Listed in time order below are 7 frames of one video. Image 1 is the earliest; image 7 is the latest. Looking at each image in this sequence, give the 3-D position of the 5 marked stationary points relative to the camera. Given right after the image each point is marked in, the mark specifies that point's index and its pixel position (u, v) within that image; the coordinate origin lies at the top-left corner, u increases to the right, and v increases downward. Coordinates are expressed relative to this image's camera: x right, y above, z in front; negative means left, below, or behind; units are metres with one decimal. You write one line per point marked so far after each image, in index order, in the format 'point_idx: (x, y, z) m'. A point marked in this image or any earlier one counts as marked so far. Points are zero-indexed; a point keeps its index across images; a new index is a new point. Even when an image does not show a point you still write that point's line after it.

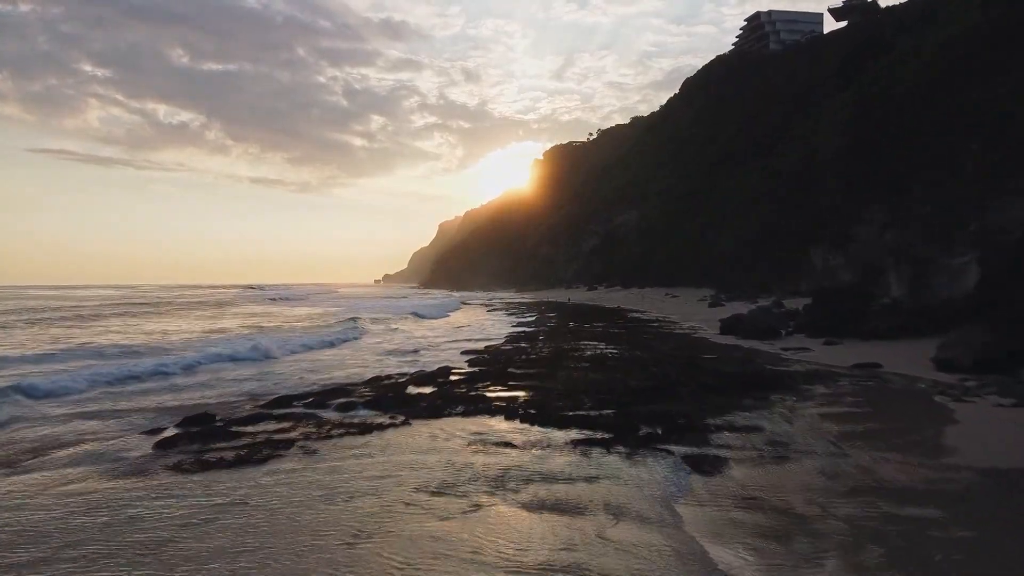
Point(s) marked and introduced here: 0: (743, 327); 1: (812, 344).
0: (+4.4, -0.8, +14.0) m
1: (+4.7, -0.9, +11.7) m
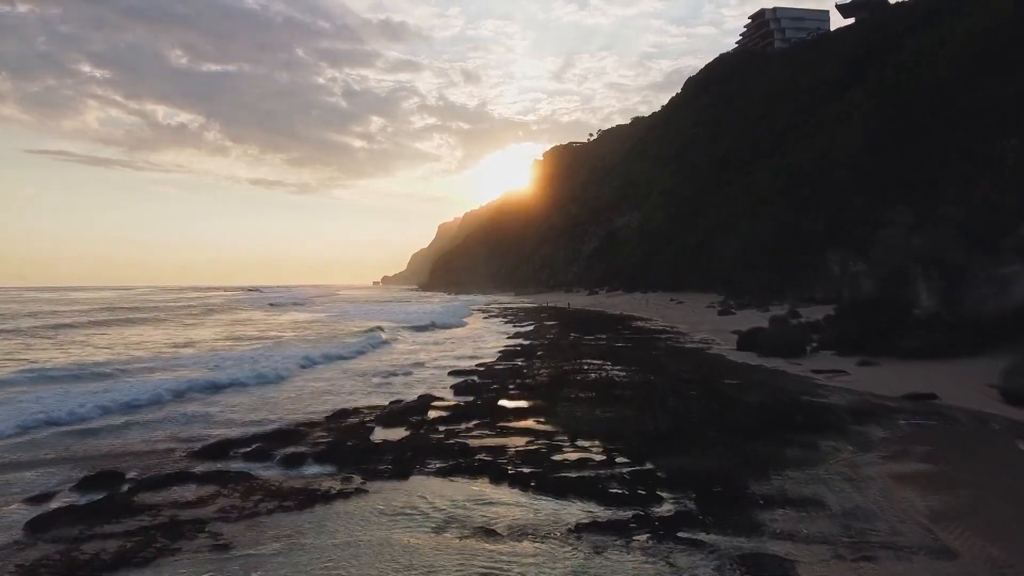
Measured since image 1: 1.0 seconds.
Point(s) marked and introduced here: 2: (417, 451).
0: (+4.3, -0.9, +12.6) m
1: (+4.6, -1.1, +10.3) m
2: (-0.7, -1.2, +5.5) m
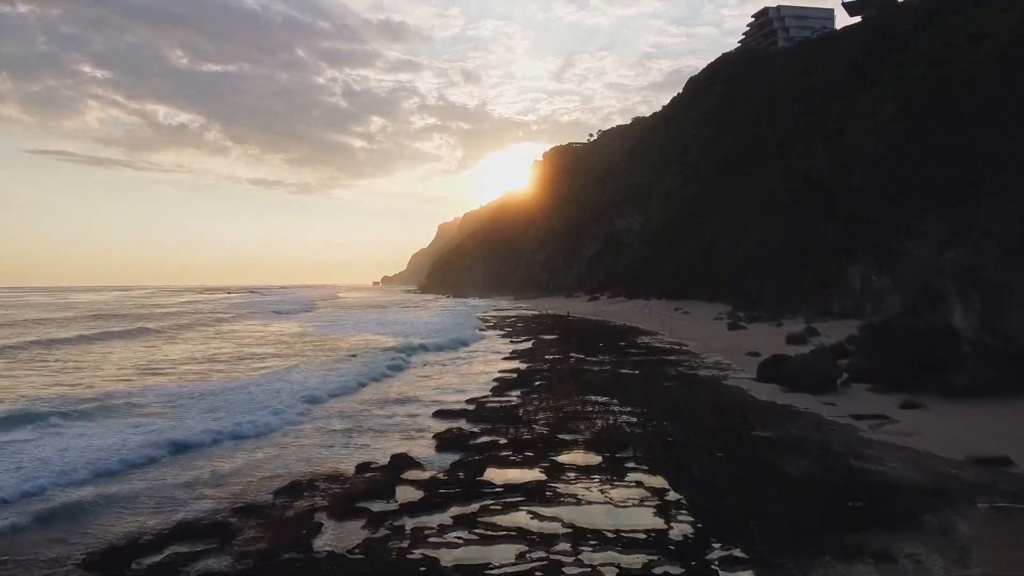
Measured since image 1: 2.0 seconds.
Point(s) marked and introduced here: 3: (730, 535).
0: (+4.2, -1.3, +11.3) m
1: (+4.5, -1.5, +9.0) m
2: (-0.8, -1.6, +4.2) m
3: (+1.4, -1.5, +4.7) m
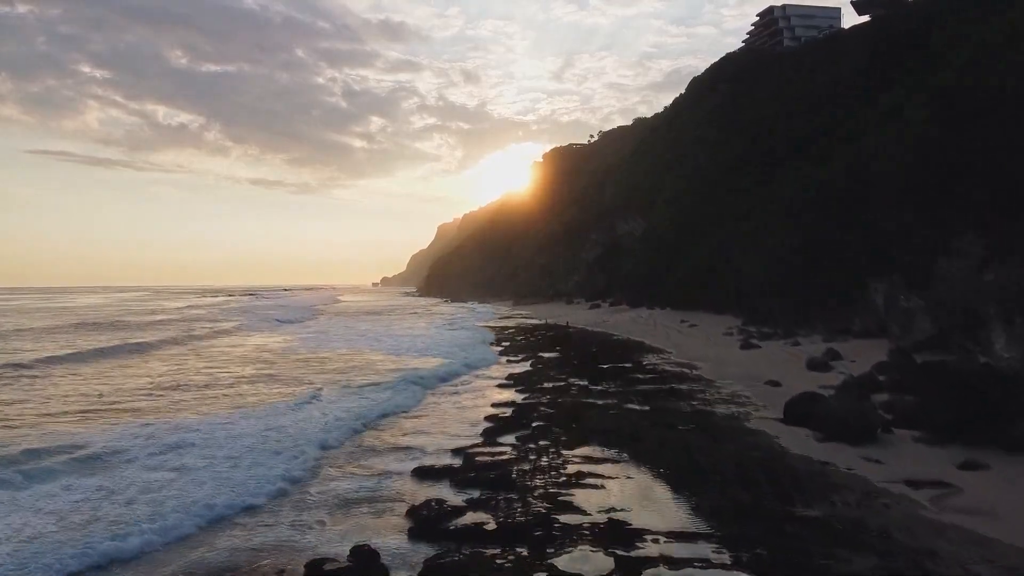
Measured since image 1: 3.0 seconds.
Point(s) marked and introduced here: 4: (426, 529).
0: (+4.1, -1.7, +10.0) m
1: (+4.4, -1.9, +7.7) m
2: (-0.9, -2.0, +2.8) m
3: (+1.3, -1.9, +3.3) m
4: (-0.7, -2.0, +6.2) m
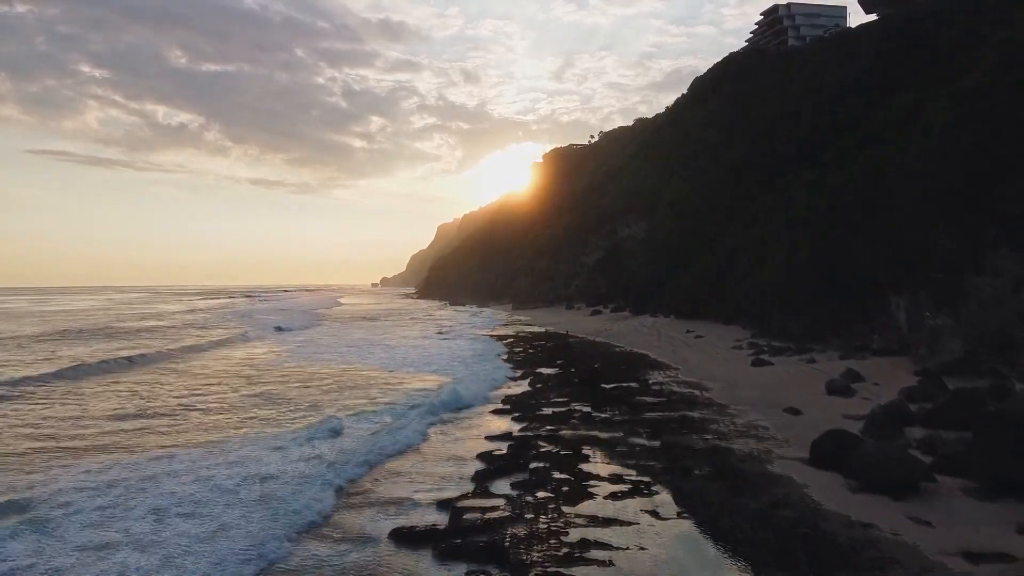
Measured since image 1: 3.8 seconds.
0: (+4.0, -2.1, +8.9) m
1: (+4.4, -2.2, +6.6) m
2: (-0.9, -2.3, +1.7) m
3: (+1.2, -2.3, +2.2) m
4: (-0.8, -2.3, +5.1) m
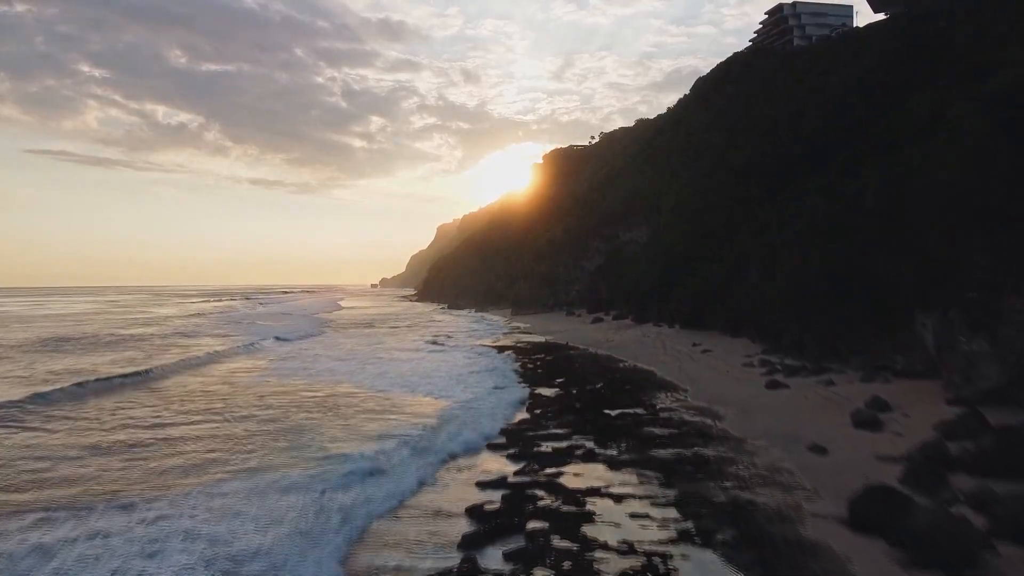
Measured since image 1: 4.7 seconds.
0: (+4.0, -2.4, +7.6) m
1: (+4.3, -2.6, +5.3) m
2: (-1.0, -2.7, +0.5) m
3: (+1.2, -2.7, +1.0) m
4: (-0.9, -2.7, +3.9) m
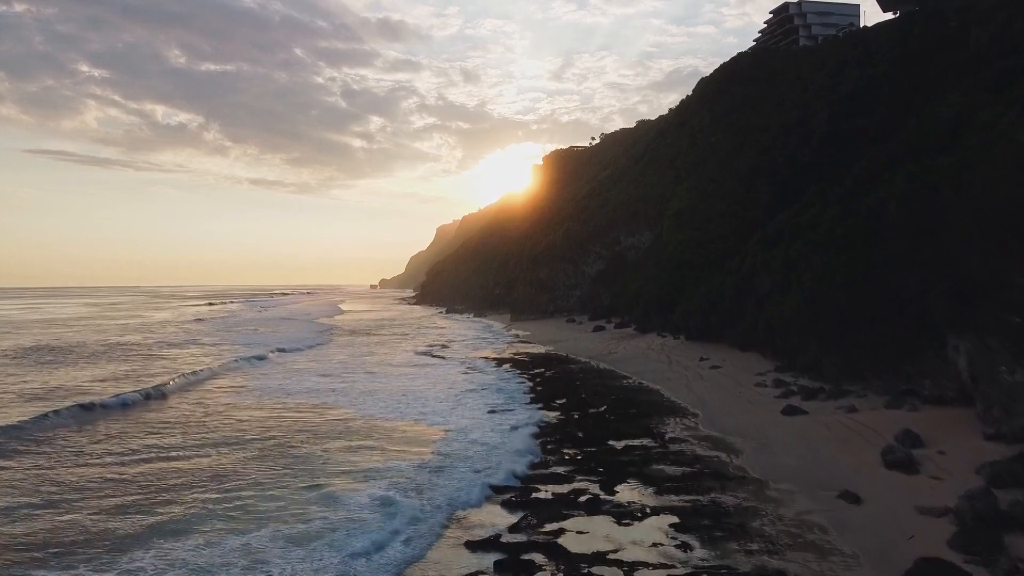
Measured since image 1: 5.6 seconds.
0: (+3.9, -2.9, +6.4) m
1: (+4.3, -3.0, +4.1) m
2: (-1.0, -3.1, -0.7) m
3: (+1.1, -3.1, -0.2) m
4: (-0.9, -3.1, +2.6) m
